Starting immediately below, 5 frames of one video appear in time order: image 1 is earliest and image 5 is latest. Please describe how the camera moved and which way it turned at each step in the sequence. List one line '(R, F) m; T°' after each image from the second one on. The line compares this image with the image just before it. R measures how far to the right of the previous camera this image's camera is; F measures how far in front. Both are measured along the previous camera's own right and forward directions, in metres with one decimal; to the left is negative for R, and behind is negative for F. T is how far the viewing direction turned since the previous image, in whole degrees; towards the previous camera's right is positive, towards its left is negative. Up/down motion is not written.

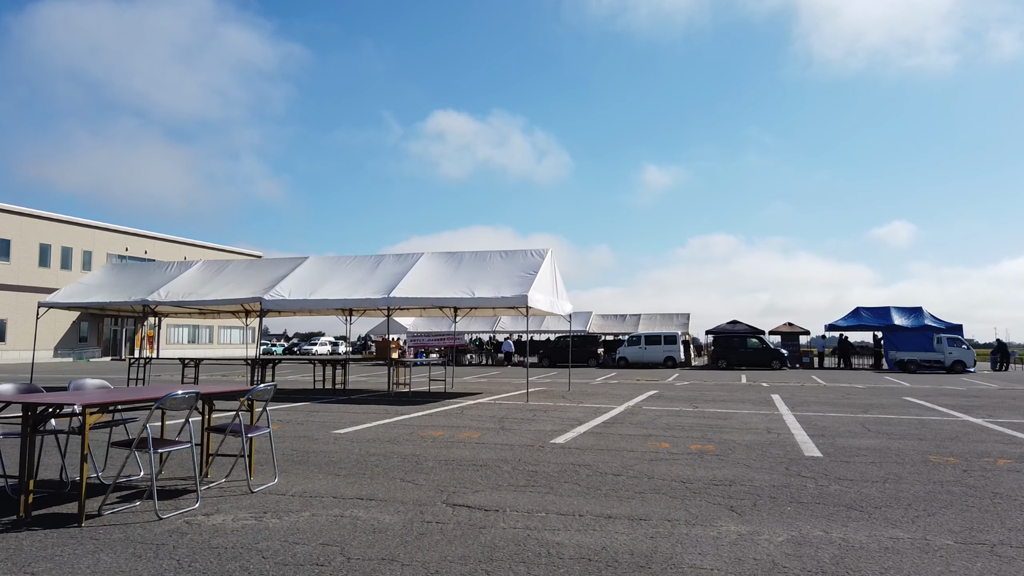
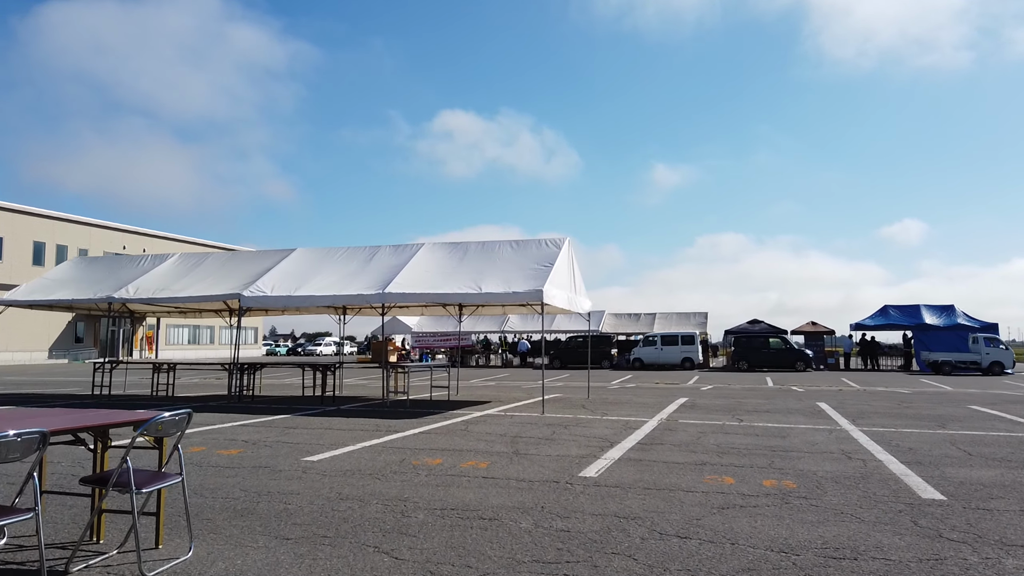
(-0.1, +2.0) m; -1°
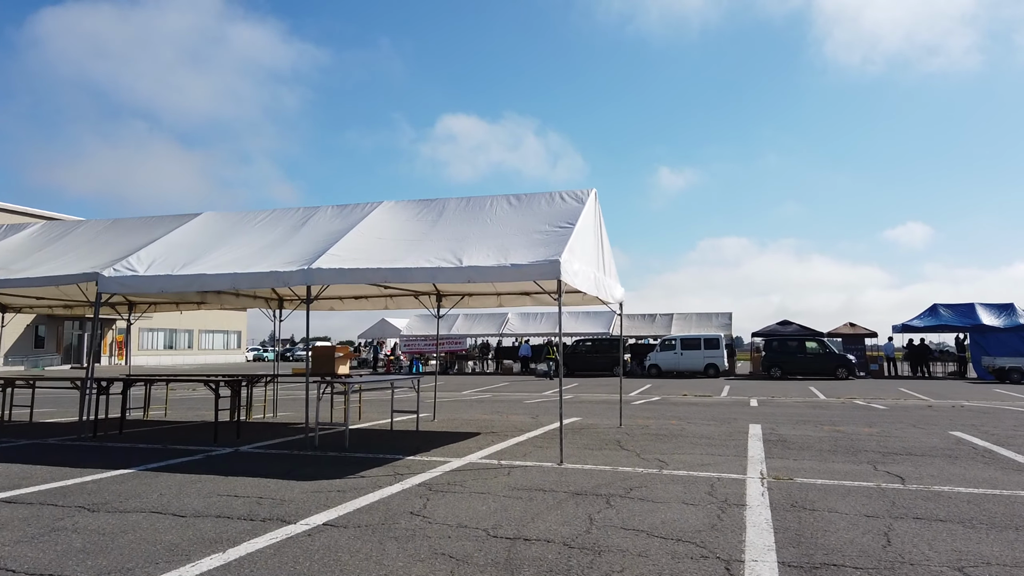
(0.0, +5.0) m; 0°
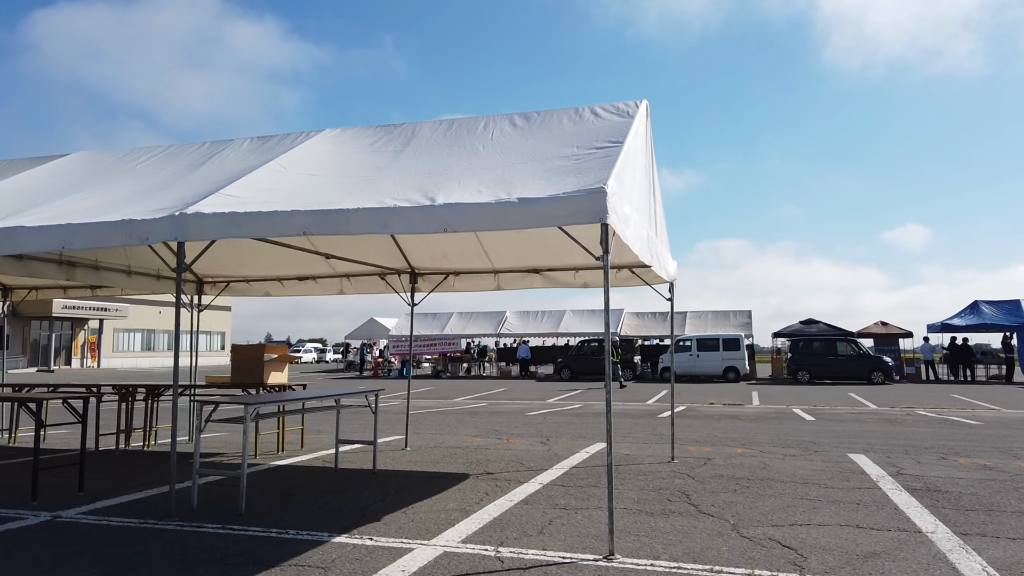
(-0.1, +3.5) m; 0°
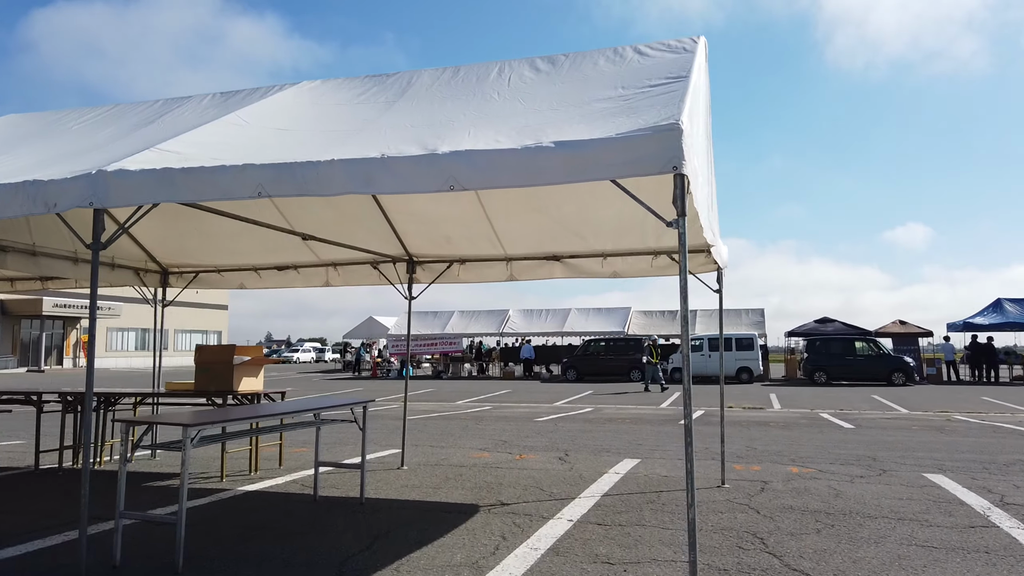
(-0.2, +1.3) m; 0°
